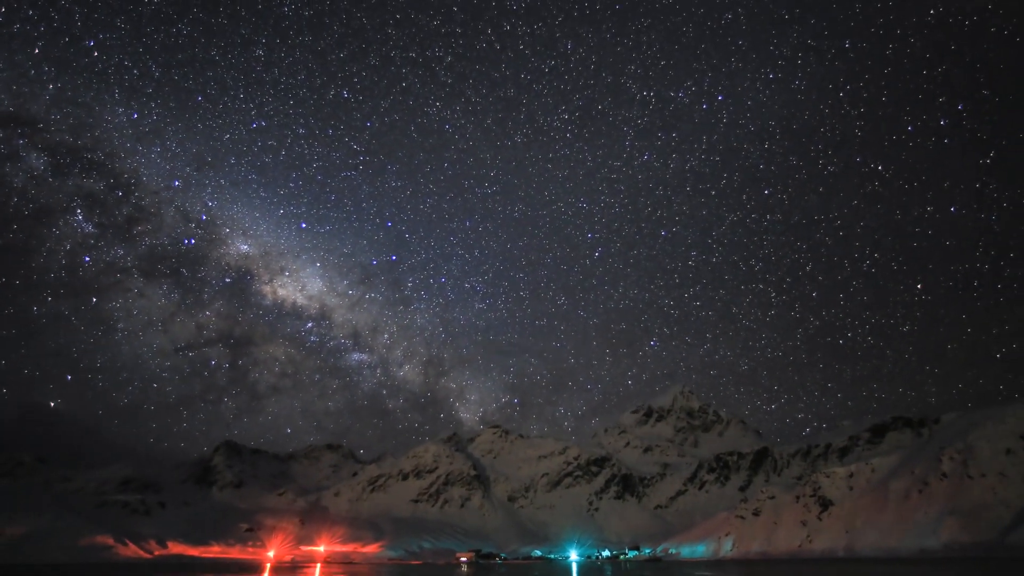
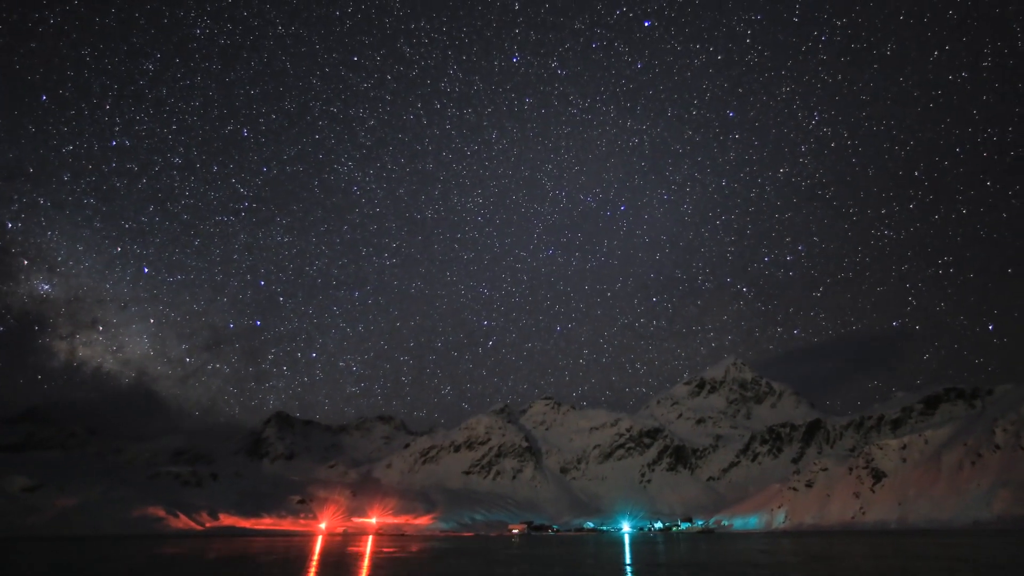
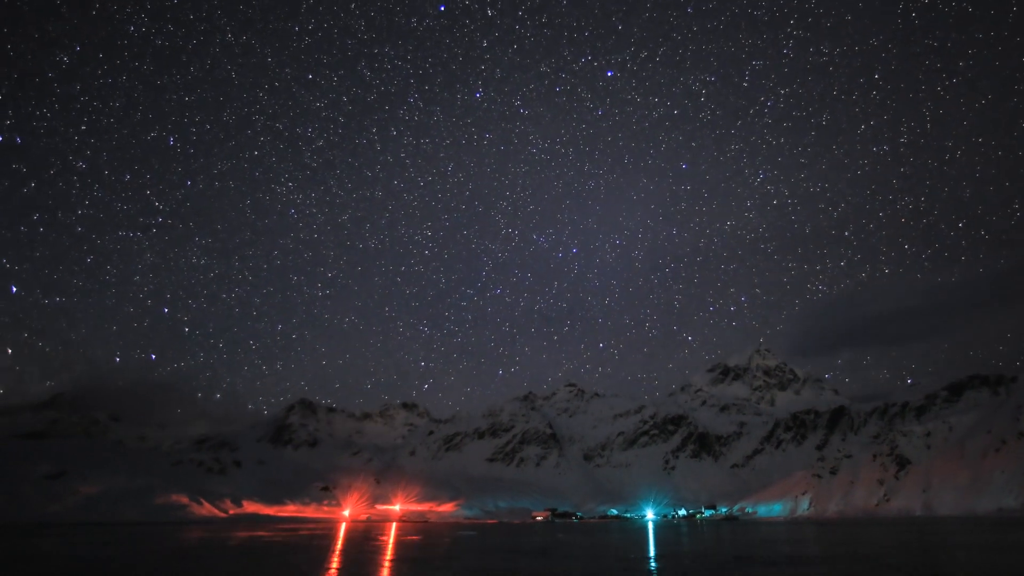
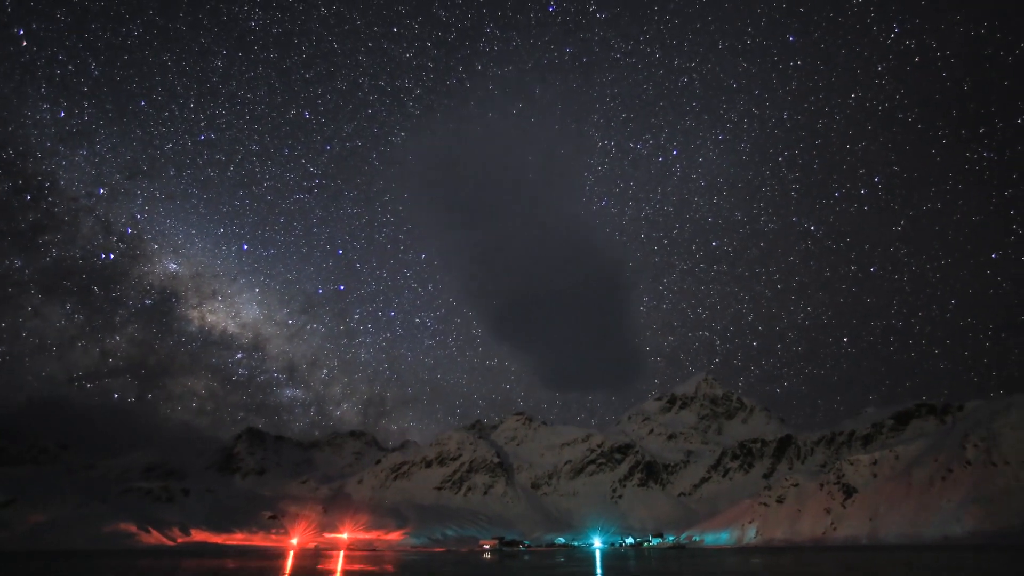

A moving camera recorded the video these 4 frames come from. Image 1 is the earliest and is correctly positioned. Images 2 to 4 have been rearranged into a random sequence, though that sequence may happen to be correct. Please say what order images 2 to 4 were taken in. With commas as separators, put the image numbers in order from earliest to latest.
4, 2, 3
